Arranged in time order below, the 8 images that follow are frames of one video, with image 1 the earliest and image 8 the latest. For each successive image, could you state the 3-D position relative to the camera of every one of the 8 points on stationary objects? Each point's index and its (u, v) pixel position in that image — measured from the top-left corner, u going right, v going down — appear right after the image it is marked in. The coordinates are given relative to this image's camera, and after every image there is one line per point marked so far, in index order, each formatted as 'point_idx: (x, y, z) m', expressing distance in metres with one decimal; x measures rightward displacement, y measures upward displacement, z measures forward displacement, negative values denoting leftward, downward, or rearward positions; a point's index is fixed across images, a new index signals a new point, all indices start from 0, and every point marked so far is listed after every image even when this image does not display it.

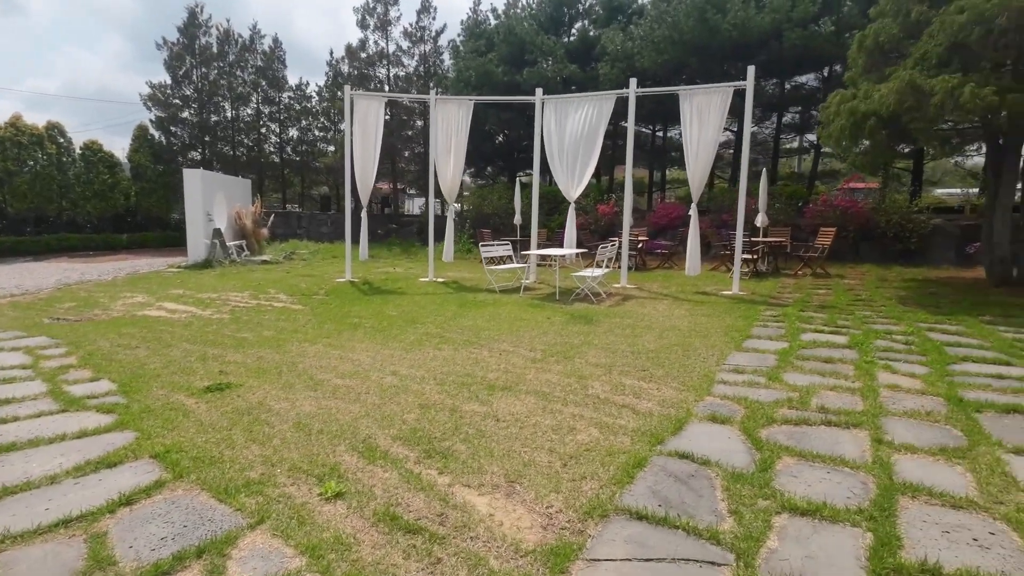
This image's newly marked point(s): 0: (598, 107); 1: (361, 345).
0: (+1.6, +3.3, +10.0) m
1: (-1.6, -0.6, +5.7) m
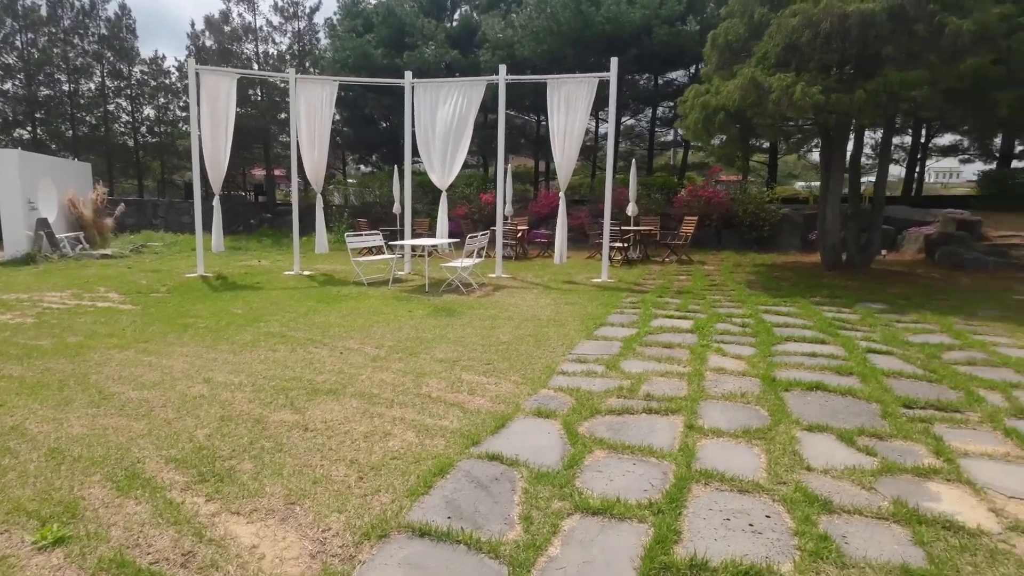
0: (-0.8, +3.4, +9.8) m
1: (-3.0, -0.6, +5.1) m
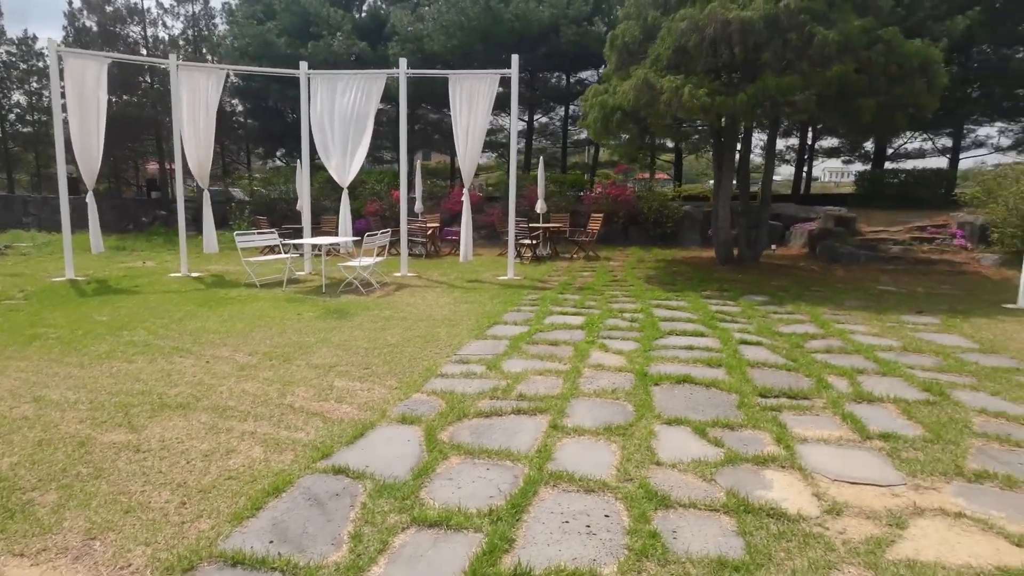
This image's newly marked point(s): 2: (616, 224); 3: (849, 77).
0: (-2.5, +3.4, +9.5) m
1: (-4.0, -0.6, +4.6) m
2: (+2.8, +1.7, +14.8) m
3: (+4.7, +3.0, +7.8) m
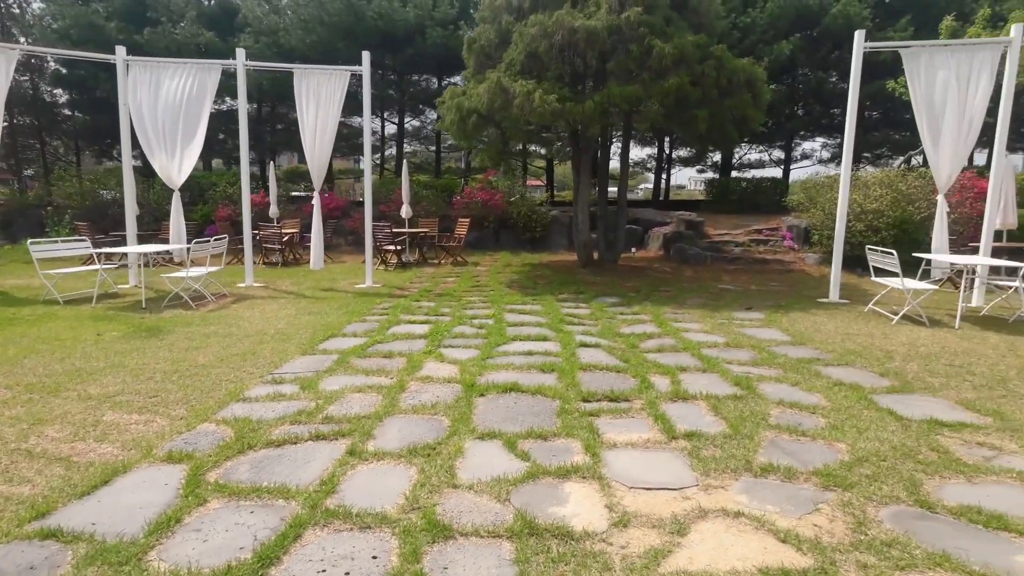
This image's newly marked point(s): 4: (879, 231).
0: (-4.8, +3.2, +8.5) m
1: (-5.3, -0.8, +3.4) m
2: (-0.7, +1.6, +14.7) m
3: (+2.5, +3.0, +8.2) m
4: (+7.2, +1.1, +11.0) m
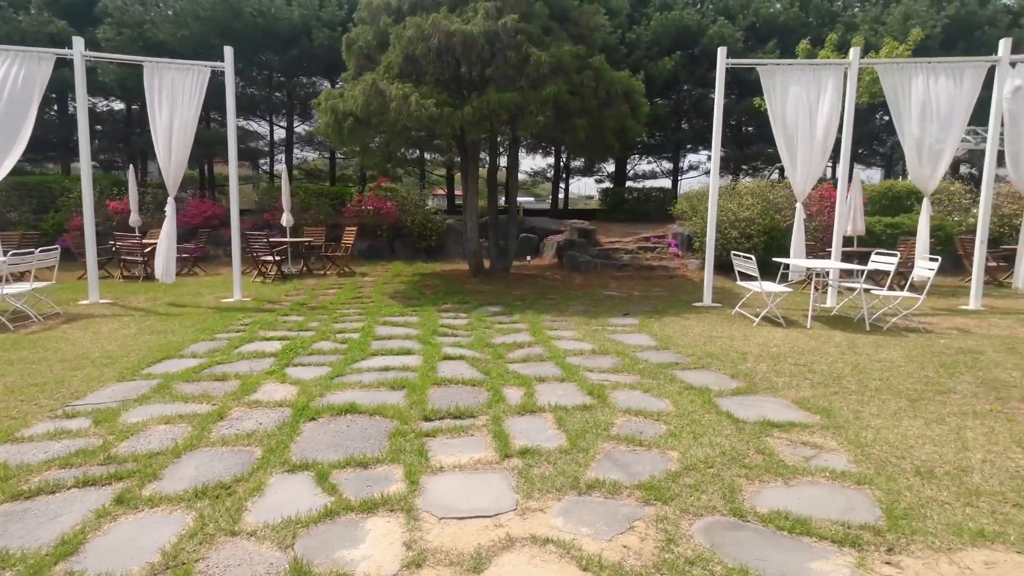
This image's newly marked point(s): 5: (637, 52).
0: (-6.6, +3.0, +7.5) m
1: (-6.2, -1.0, +2.3) m
2: (-3.3, +1.3, +14.2) m
3: (+0.7, +2.9, +8.3) m
4: (+5.0, +1.1, +11.7) m
5: (+3.5, +6.7, +15.7) m
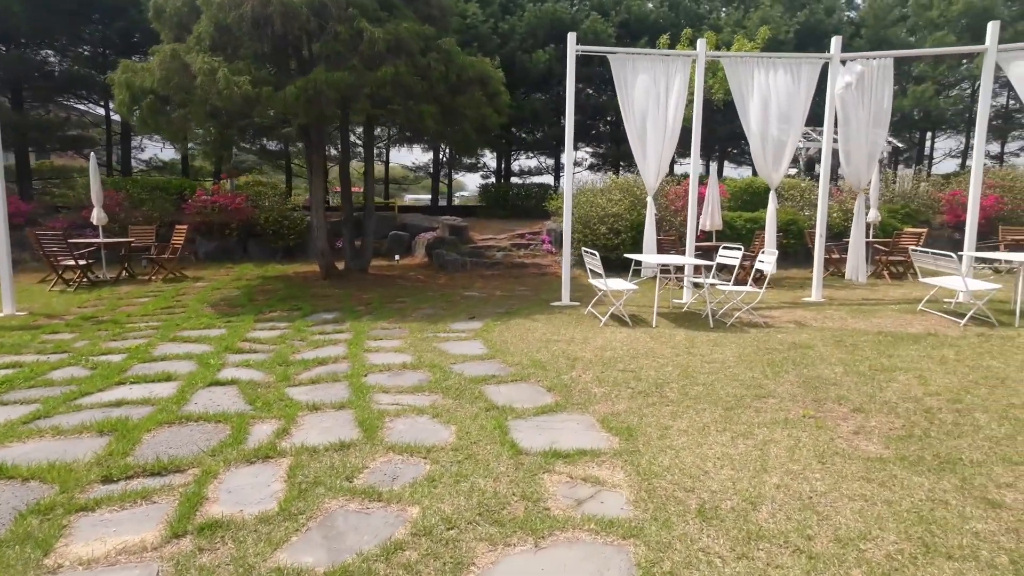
0: (-8.6, +2.8, +5.5) m
1: (-7.2, -1.2, +0.5) m
2: (-6.4, +1.2, +12.7) m
3: (-1.5, +2.8, +7.5) m
4: (+2.2, +1.1, +11.6) m
5: (0.0, +6.7, +15.2) m
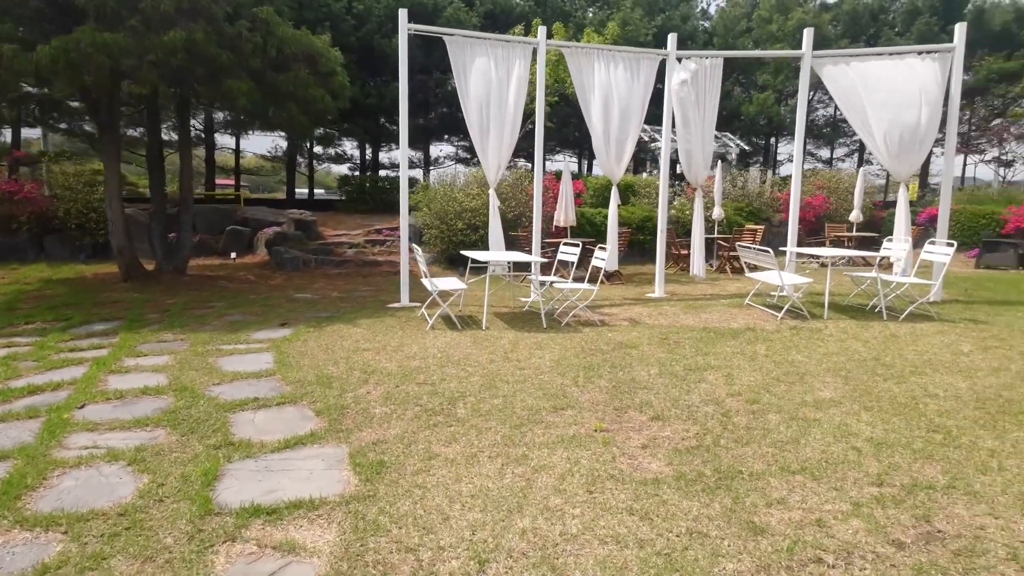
0: (-10.2, +2.6, +3.2) m
1: (-7.9, -1.3, -1.5) m
2: (-9.4, +1.1, +10.6) m
3: (-3.6, +2.8, +6.4) m
4: (-0.7, +1.2, +11.1) m
5: (-3.7, +6.7, +14.3) m
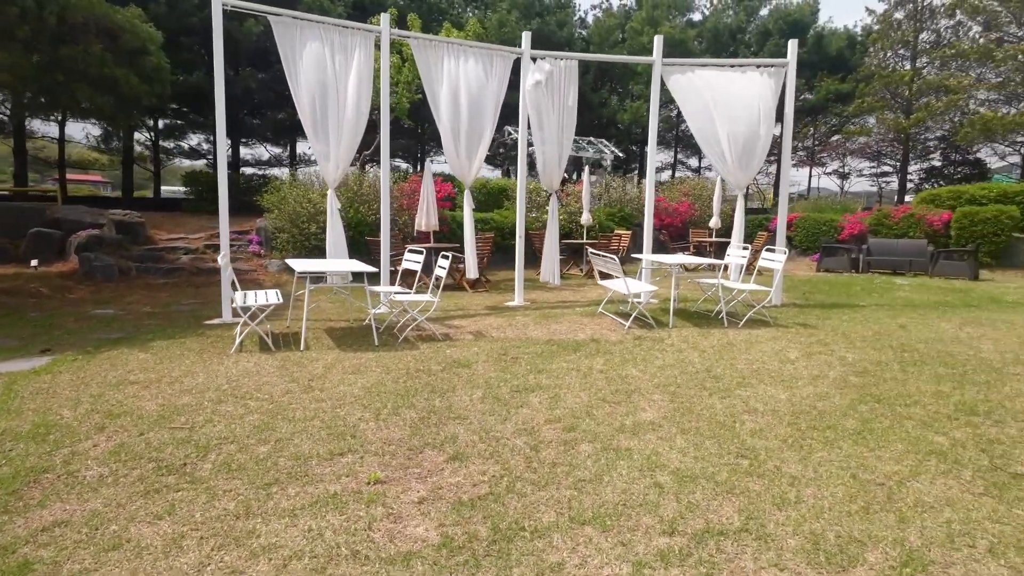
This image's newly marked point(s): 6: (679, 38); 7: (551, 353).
0: (-11.2, +2.4, +0.7) m
1: (-8.1, -1.5, -3.5) m
2: (-11.8, +0.8, +8.2) m
3: (-5.3, +2.6, +5.1) m
4: (-3.3, +1.0, +10.2) m
5: (-6.9, +6.5, +12.8) m
6: (+5.7, +8.5, +18.9) m
7: (+0.4, -0.6, +5.2) m
